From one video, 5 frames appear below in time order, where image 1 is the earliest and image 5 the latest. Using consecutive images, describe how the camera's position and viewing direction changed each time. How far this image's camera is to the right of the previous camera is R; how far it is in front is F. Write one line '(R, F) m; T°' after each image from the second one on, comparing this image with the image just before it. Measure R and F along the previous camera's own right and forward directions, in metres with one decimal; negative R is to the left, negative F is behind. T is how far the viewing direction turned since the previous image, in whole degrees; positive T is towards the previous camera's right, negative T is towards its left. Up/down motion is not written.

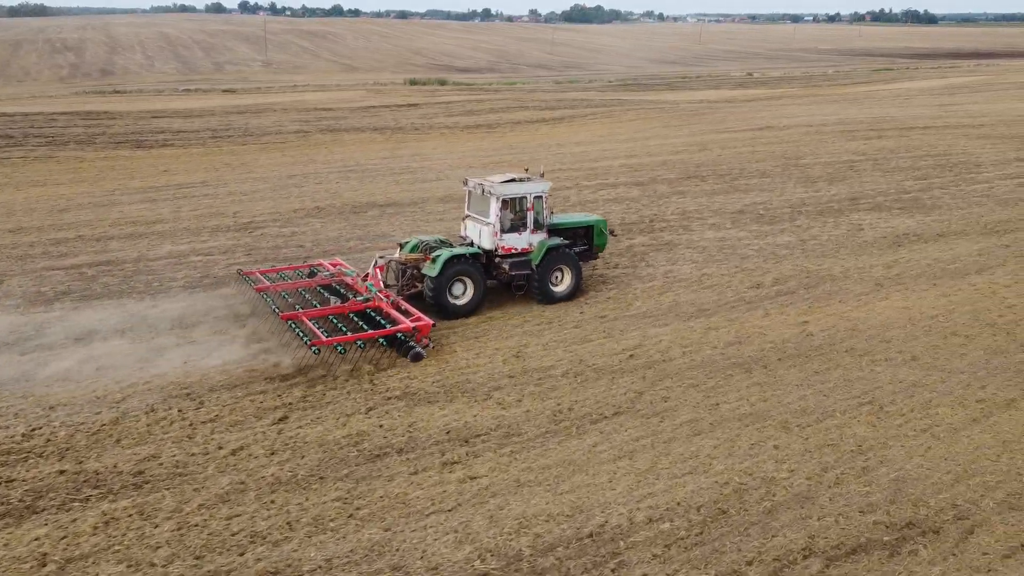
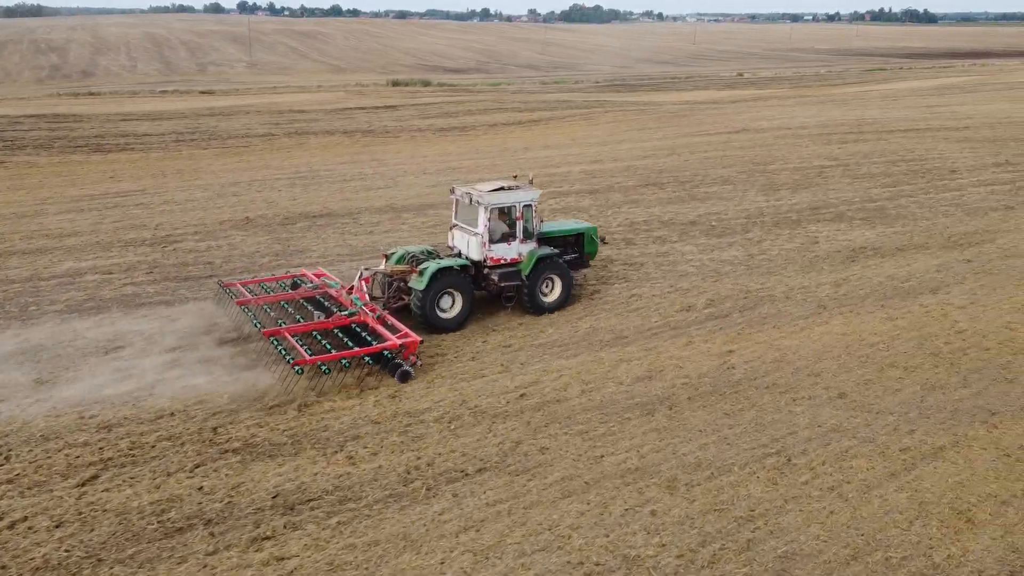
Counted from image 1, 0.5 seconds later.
(+1.1, +1.1) m; 0°
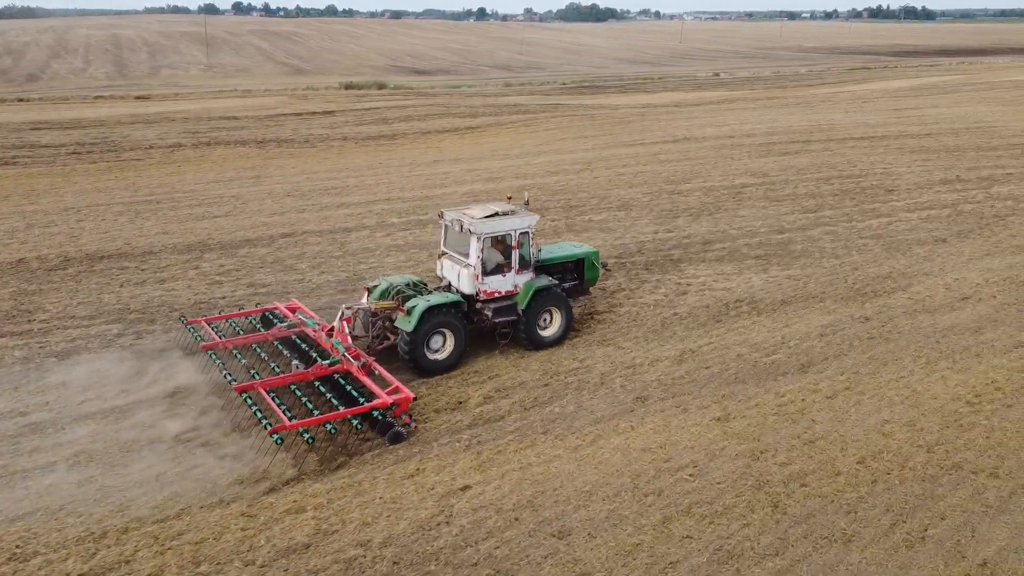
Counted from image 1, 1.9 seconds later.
(+2.6, +3.3) m; 0°
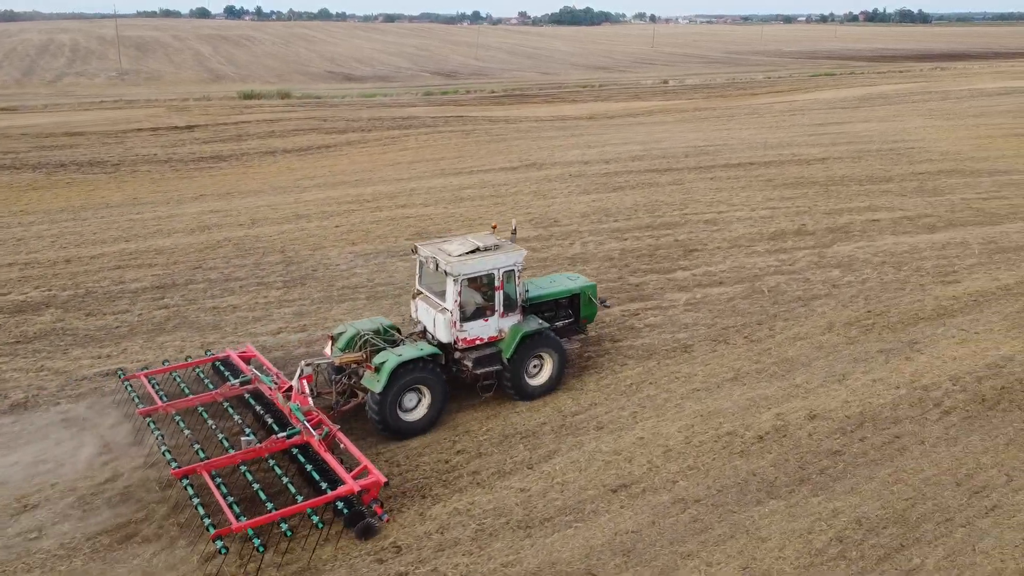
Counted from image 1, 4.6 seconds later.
(+5.0, +5.6) m; 0°
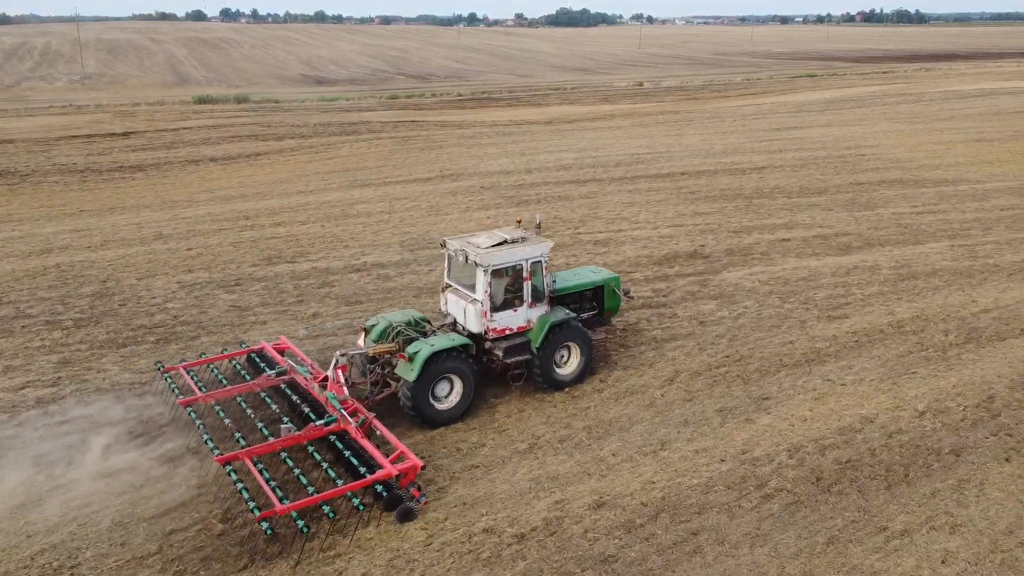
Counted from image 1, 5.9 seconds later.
(+2.0, +1.8) m; 0°
